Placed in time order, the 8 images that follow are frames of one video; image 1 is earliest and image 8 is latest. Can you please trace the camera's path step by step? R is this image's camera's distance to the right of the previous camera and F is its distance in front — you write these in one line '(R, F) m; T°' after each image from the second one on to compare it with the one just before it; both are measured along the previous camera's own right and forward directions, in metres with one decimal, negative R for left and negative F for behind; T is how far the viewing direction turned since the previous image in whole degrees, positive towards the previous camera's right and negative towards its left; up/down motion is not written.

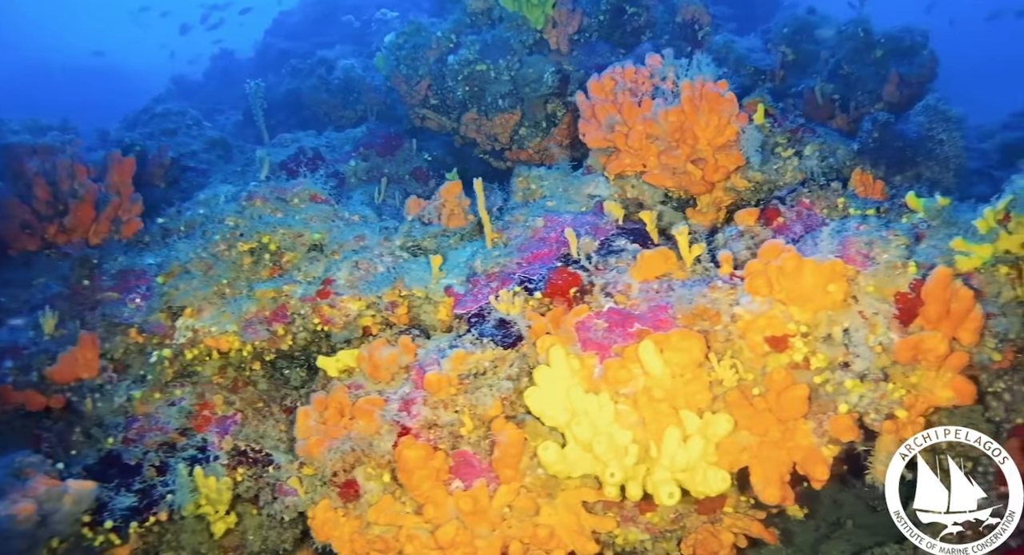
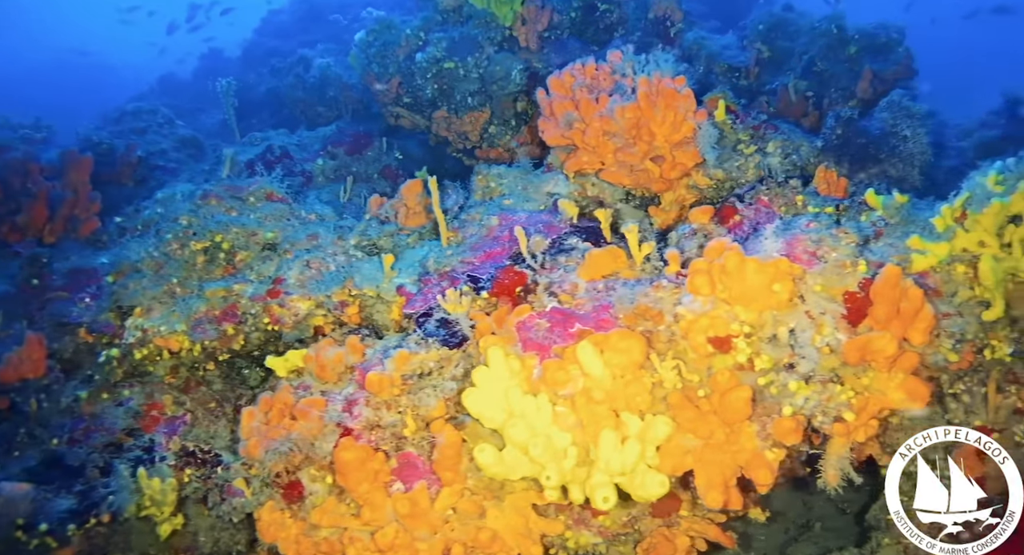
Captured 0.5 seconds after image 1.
(+0.3, +0.1) m; -1°
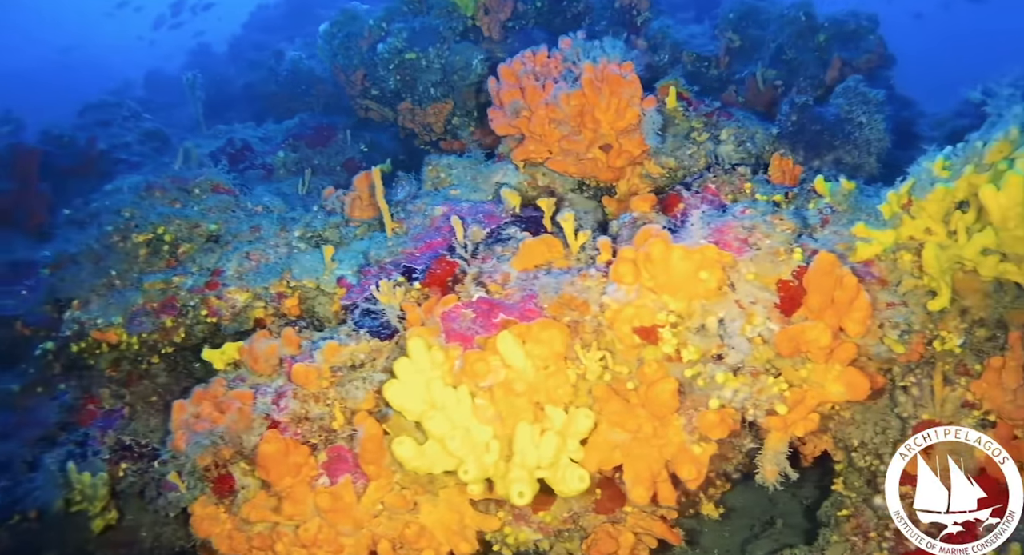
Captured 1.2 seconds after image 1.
(+0.4, +0.1) m; -1°
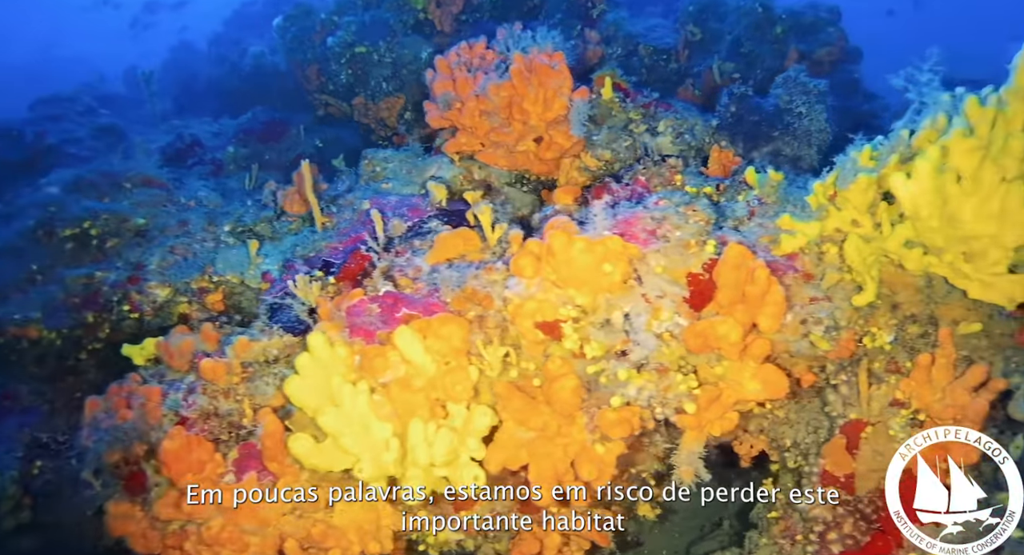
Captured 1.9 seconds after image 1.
(+0.5, +0.1) m; -1°
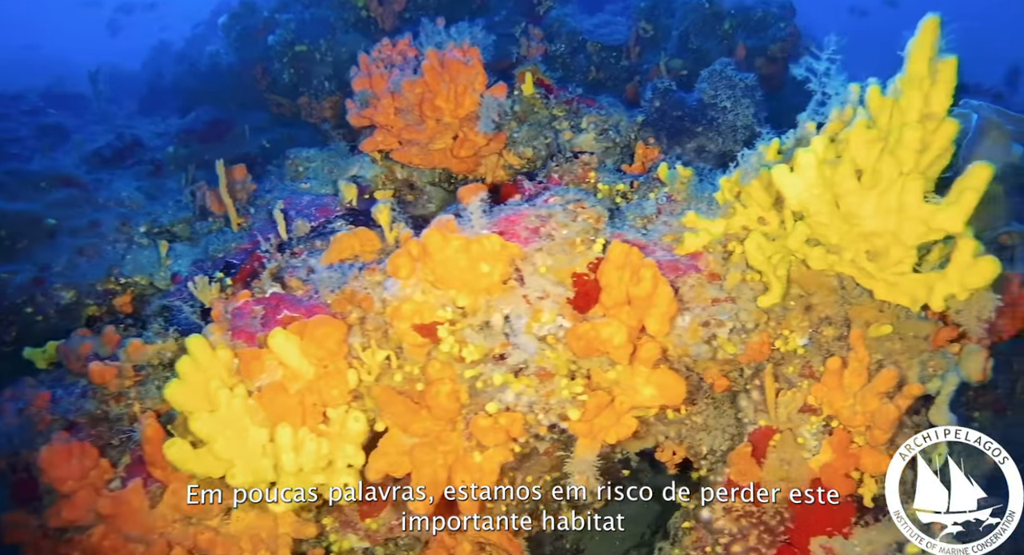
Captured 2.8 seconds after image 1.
(+0.6, +0.1) m; -1°
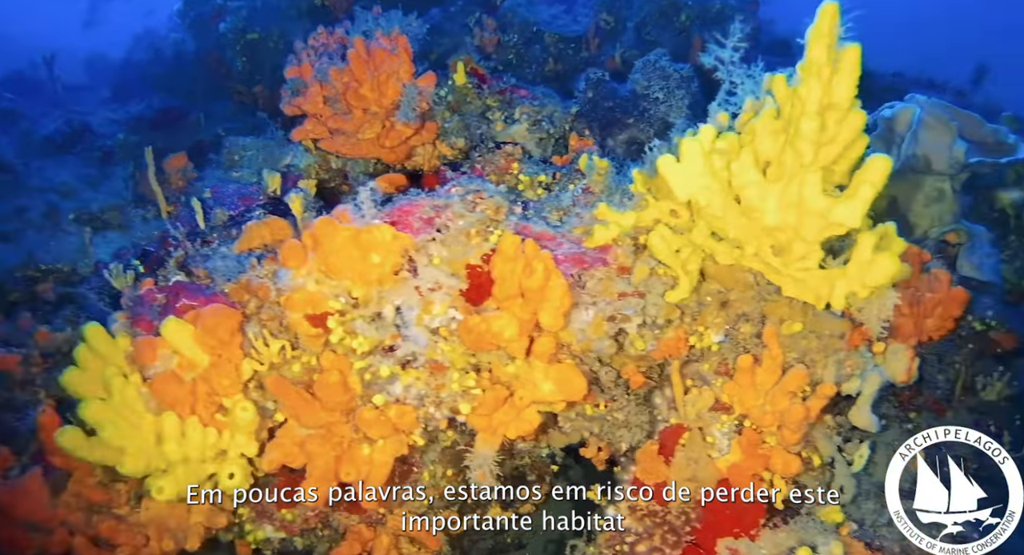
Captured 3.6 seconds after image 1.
(+0.5, +0.1) m; -1°
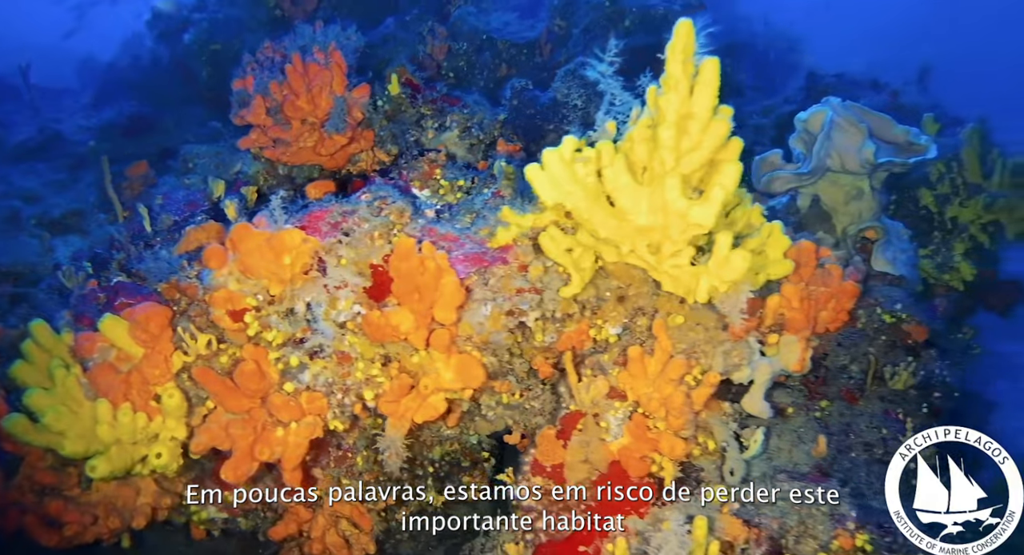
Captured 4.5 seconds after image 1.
(+0.5, -0.3) m; -1°
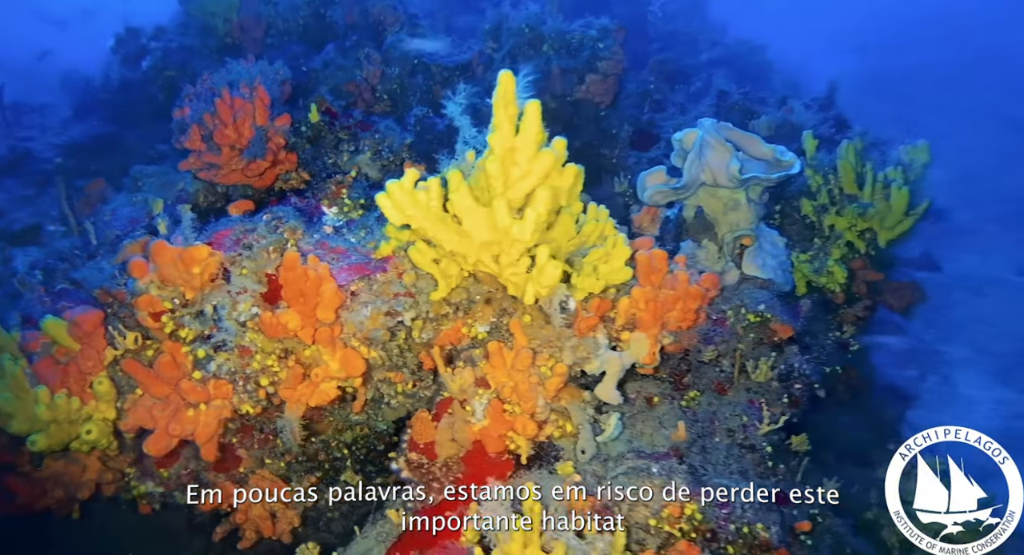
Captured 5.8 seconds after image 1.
(+0.8, -0.6) m; -1°
